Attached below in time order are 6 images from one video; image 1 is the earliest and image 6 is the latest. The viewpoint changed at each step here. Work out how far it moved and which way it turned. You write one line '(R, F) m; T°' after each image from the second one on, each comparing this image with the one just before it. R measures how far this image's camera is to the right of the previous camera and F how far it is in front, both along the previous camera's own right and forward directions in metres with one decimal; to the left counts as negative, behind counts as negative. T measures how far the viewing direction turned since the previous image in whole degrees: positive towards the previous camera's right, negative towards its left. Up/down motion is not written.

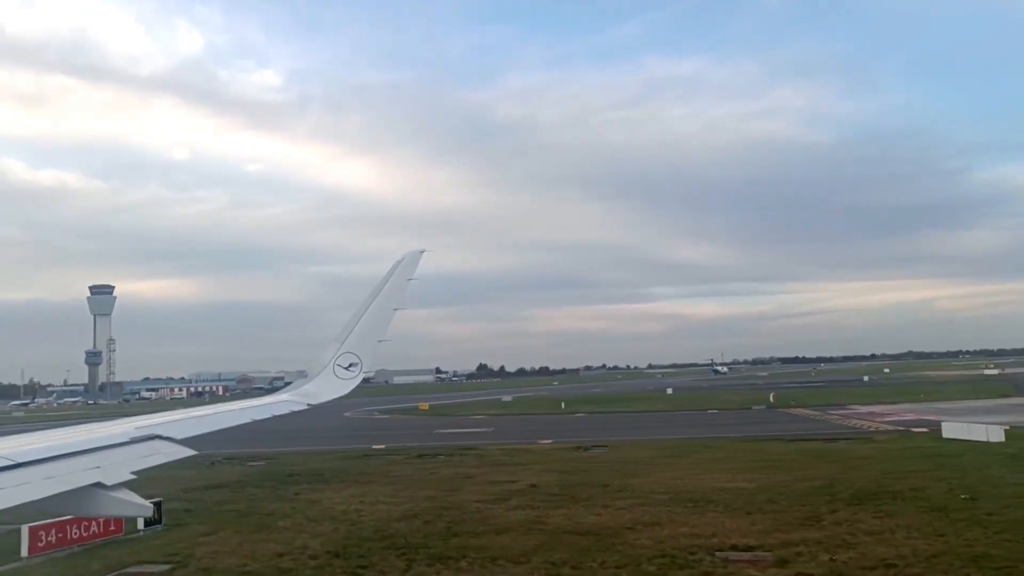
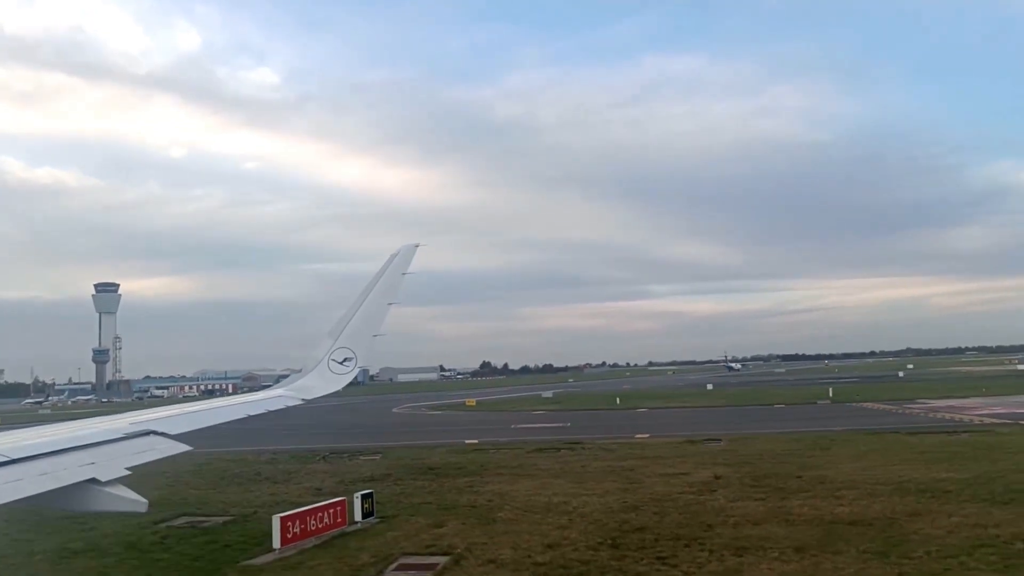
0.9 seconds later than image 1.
(-4.3, +0.4) m; 0°
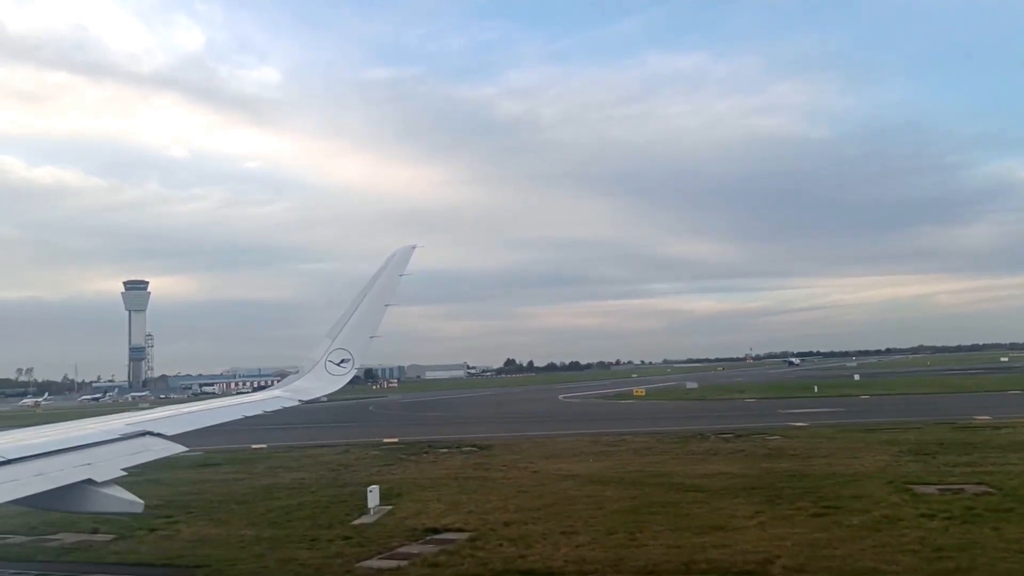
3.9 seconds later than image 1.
(-14.3, +1.0) m; 0°
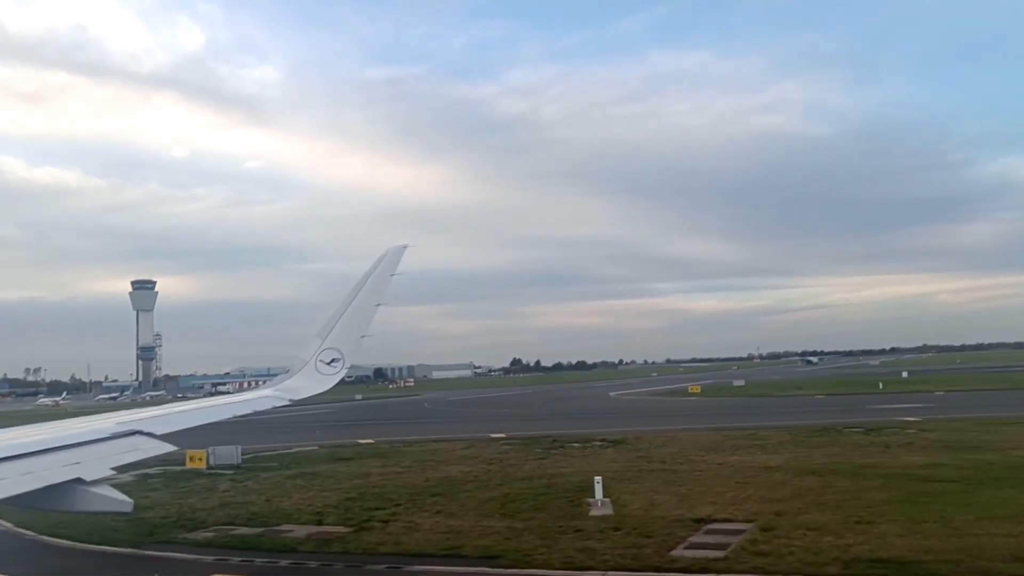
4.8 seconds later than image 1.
(-4.8, +0.3) m; 0°
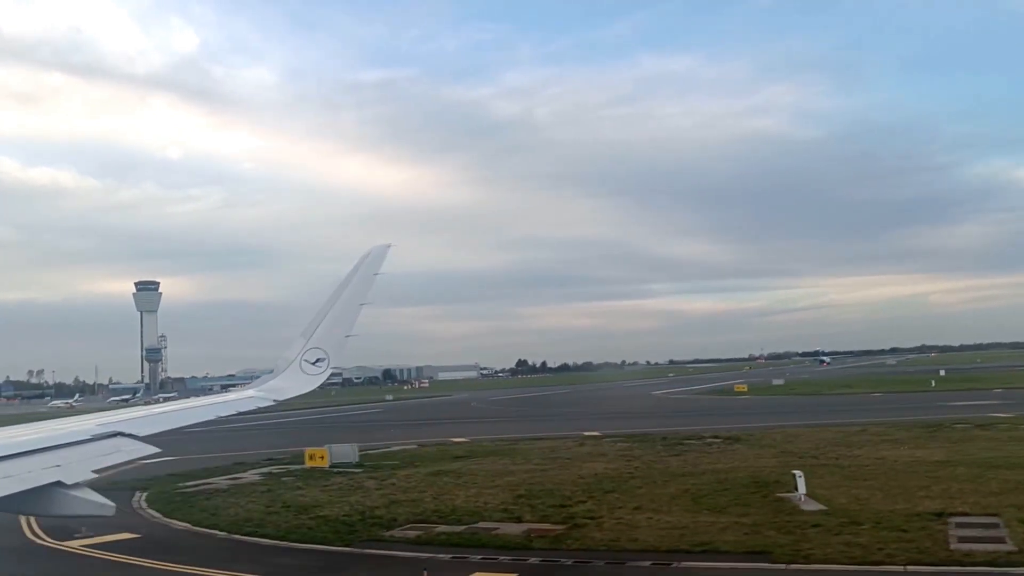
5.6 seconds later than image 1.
(-4.2, +0.3) m; 0°
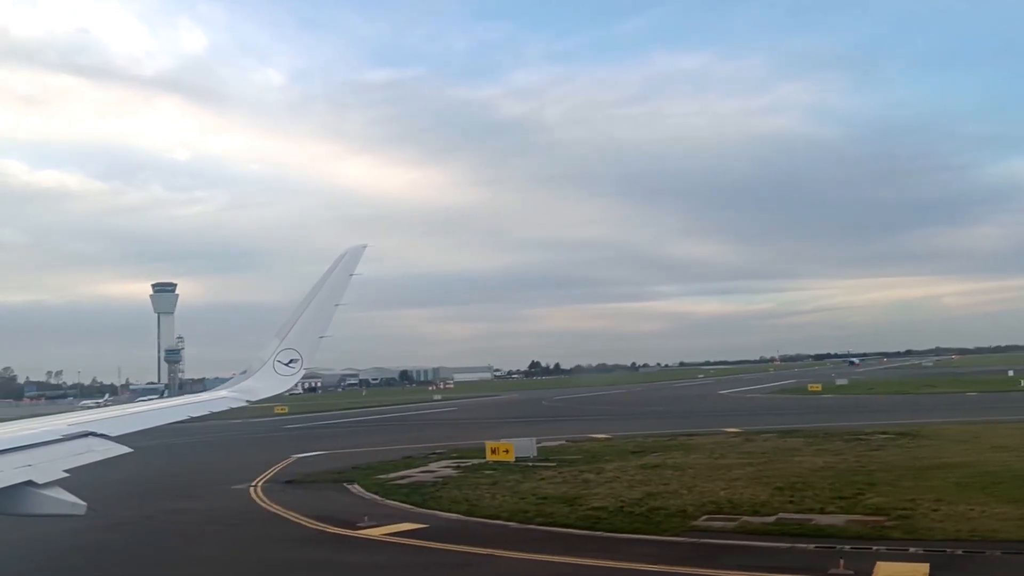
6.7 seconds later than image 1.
(-6.0, +0.3) m; 0°
